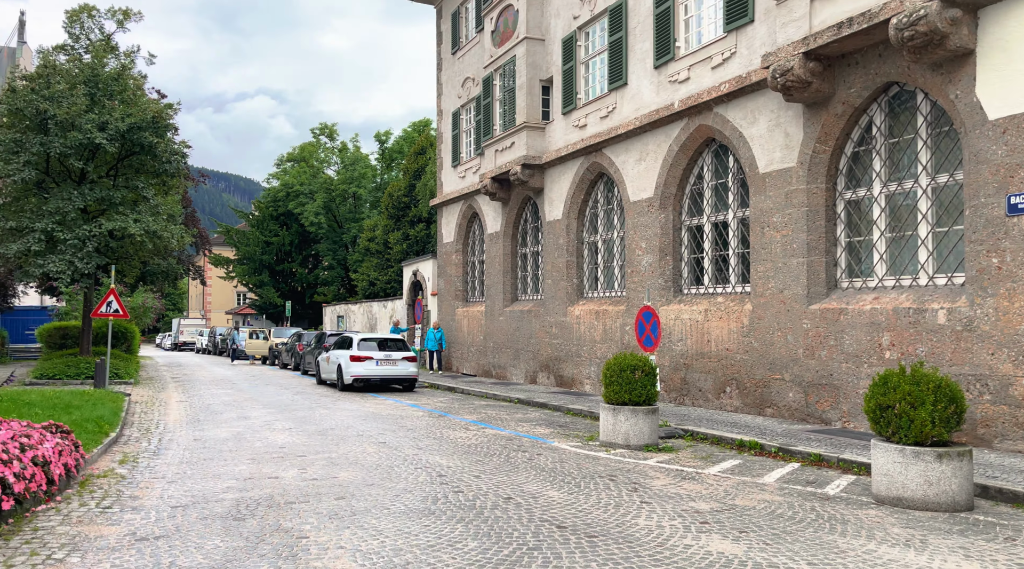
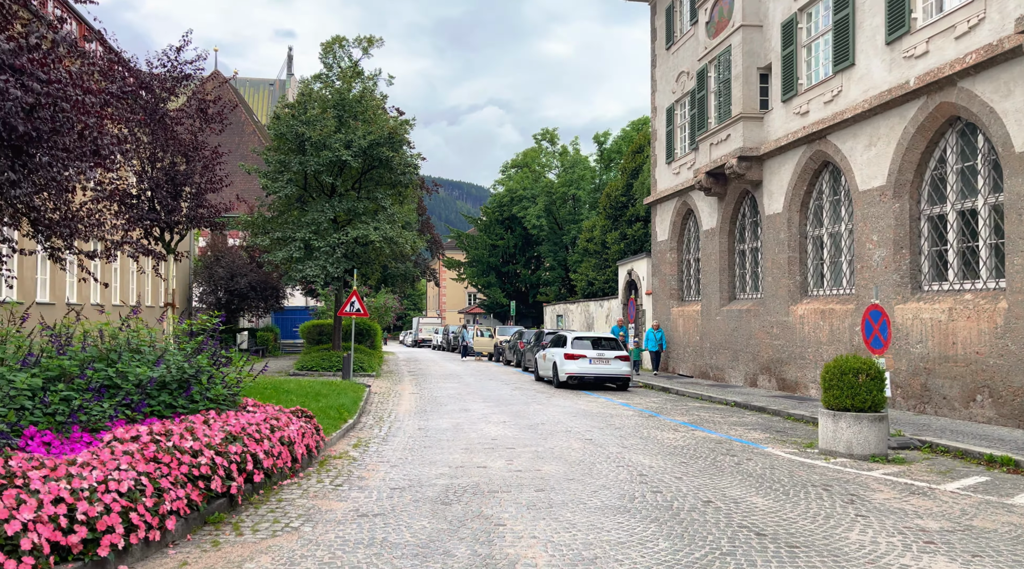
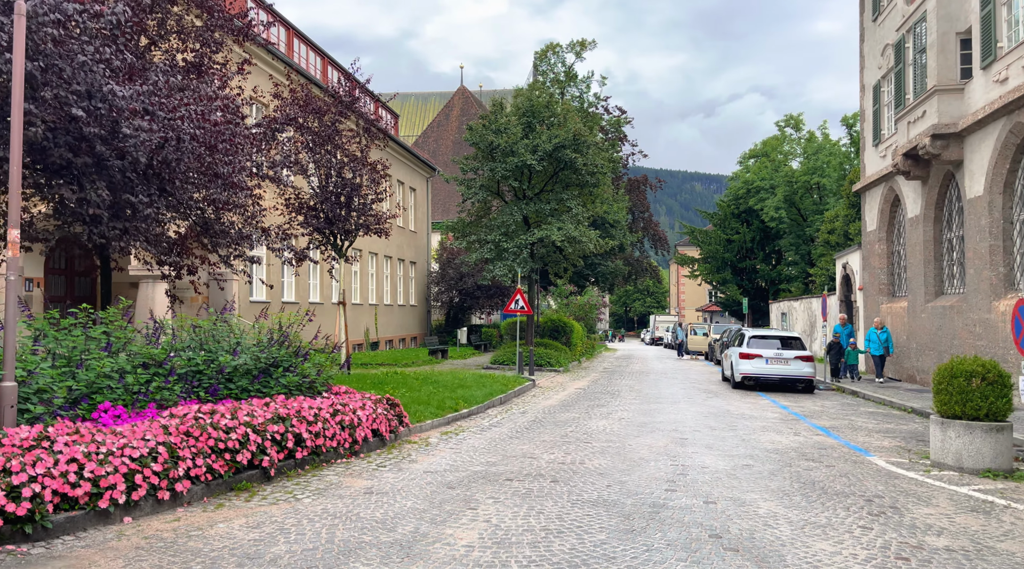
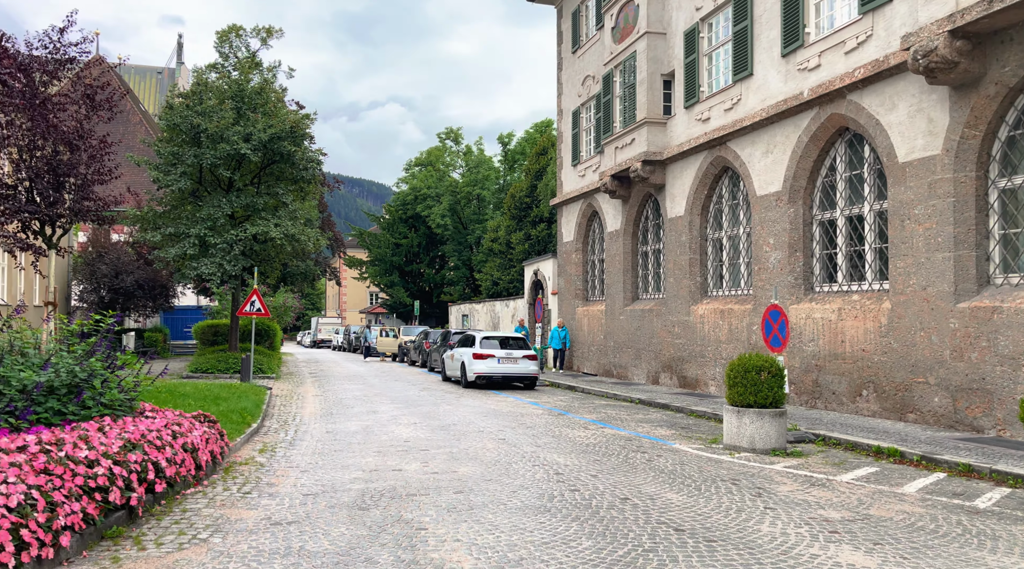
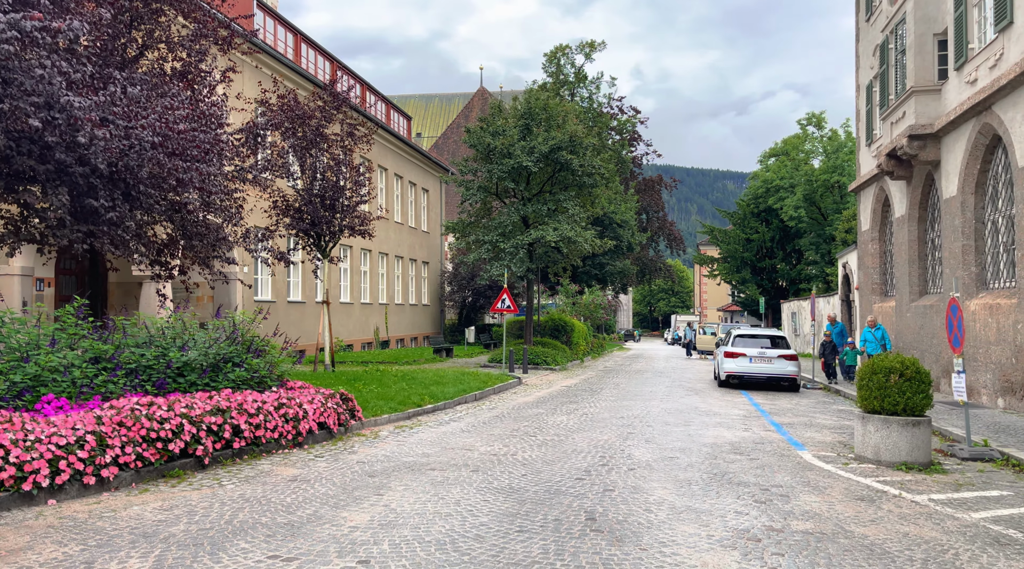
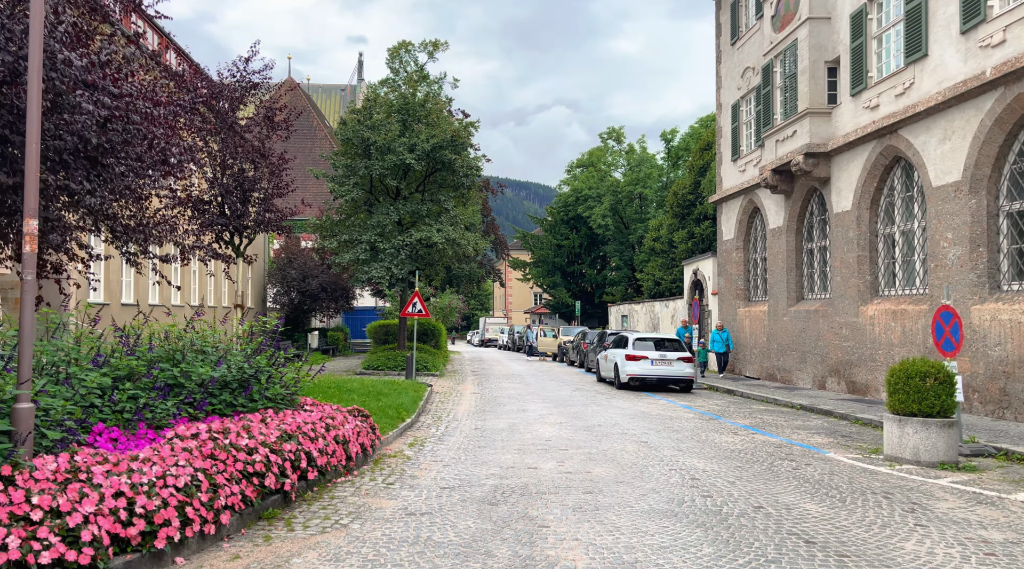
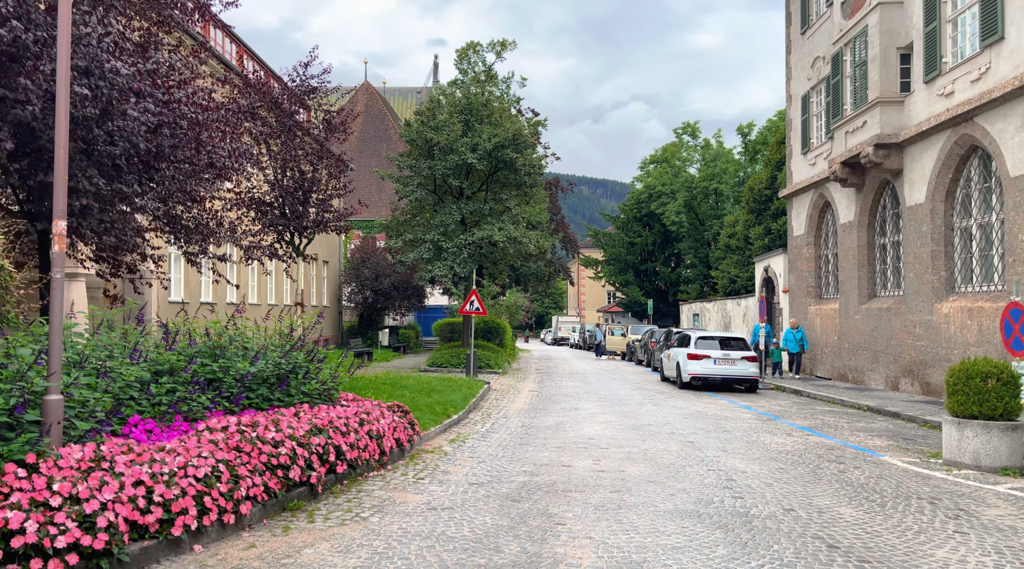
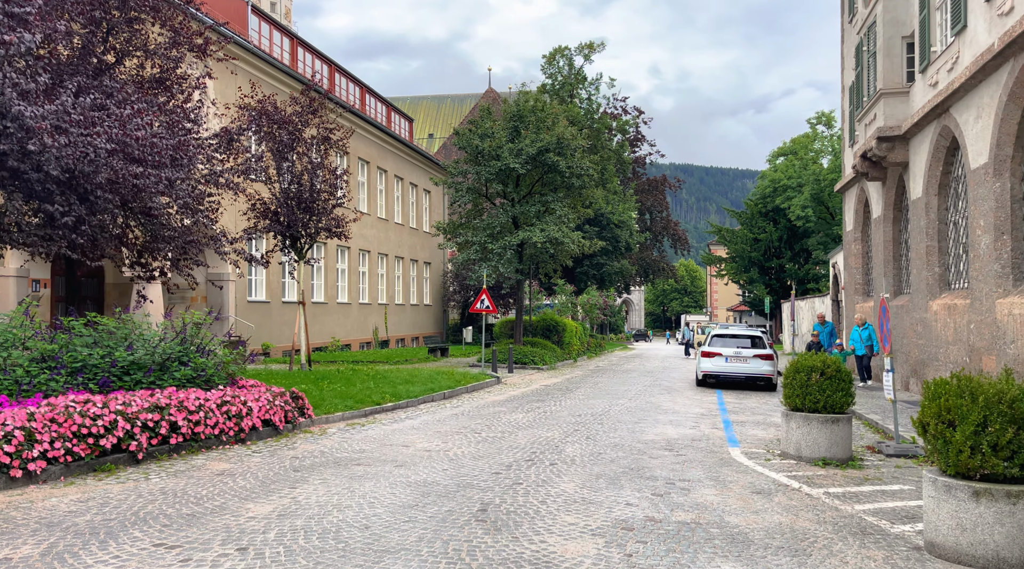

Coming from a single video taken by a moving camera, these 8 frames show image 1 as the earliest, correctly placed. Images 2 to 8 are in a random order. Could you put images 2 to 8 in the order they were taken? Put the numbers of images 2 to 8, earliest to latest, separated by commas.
4, 2, 6, 7, 3, 5, 8
